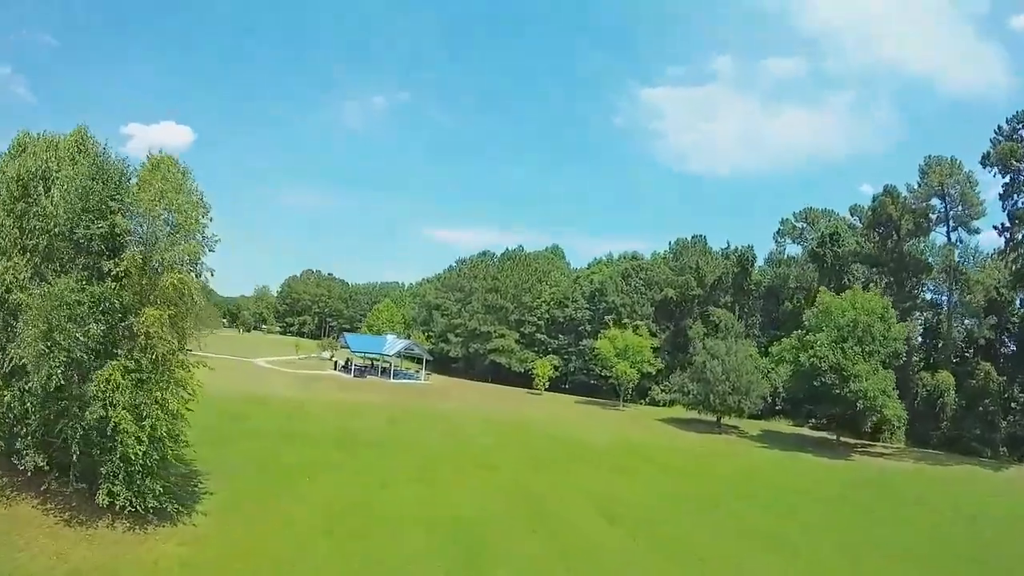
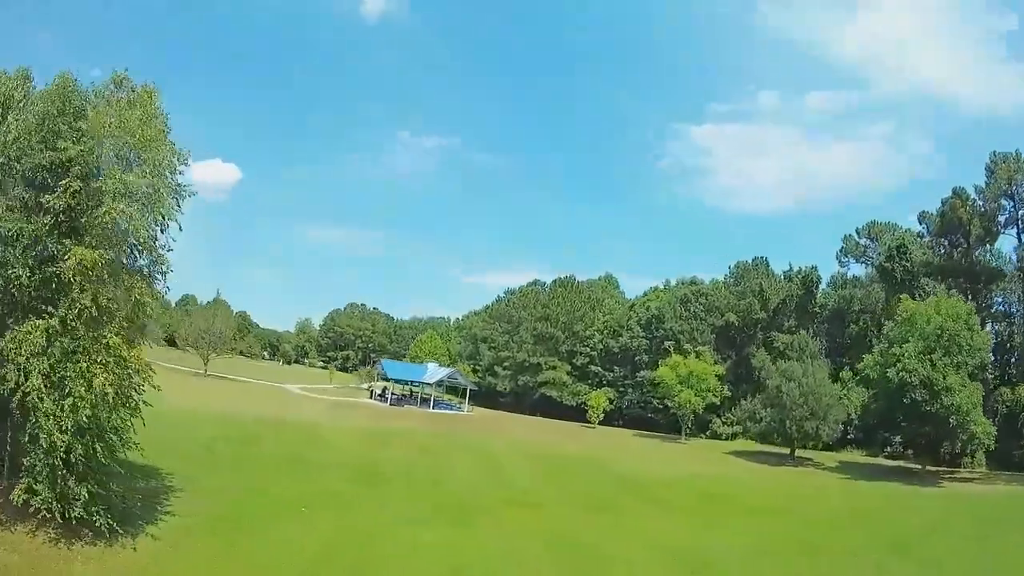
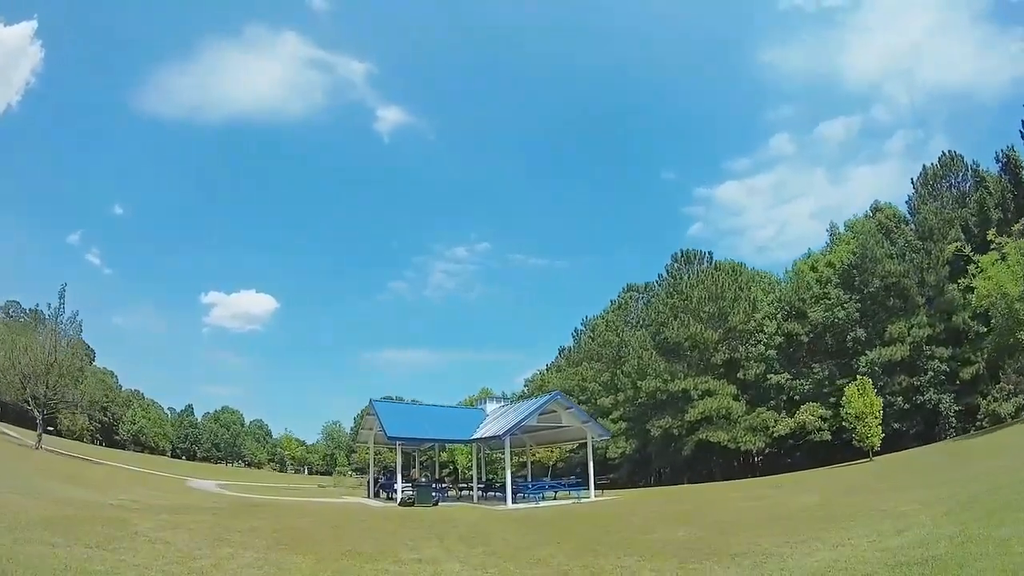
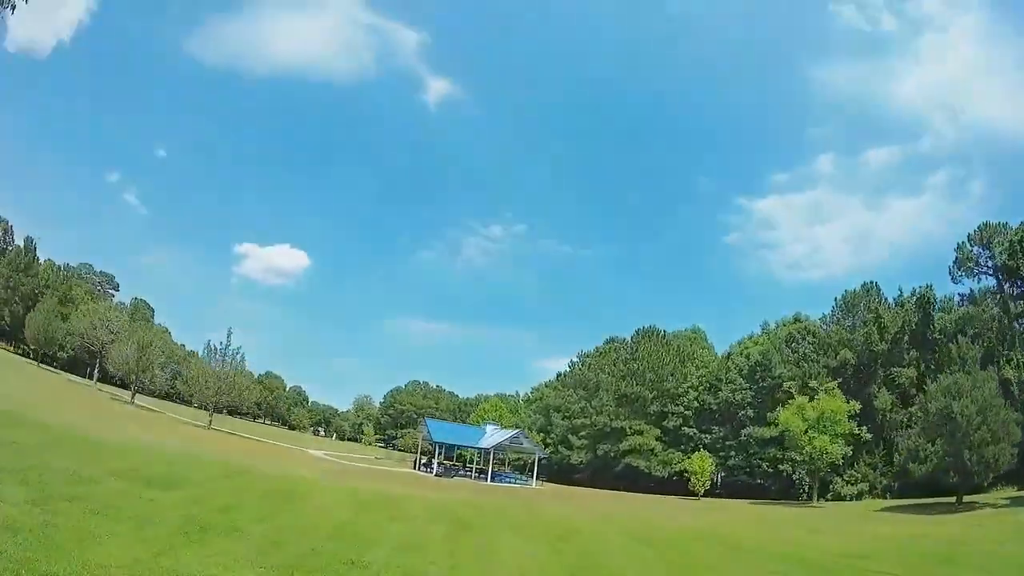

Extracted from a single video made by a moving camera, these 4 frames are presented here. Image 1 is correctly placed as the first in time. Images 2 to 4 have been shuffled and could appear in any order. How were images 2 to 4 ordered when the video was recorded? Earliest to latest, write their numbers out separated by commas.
2, 4, 3
